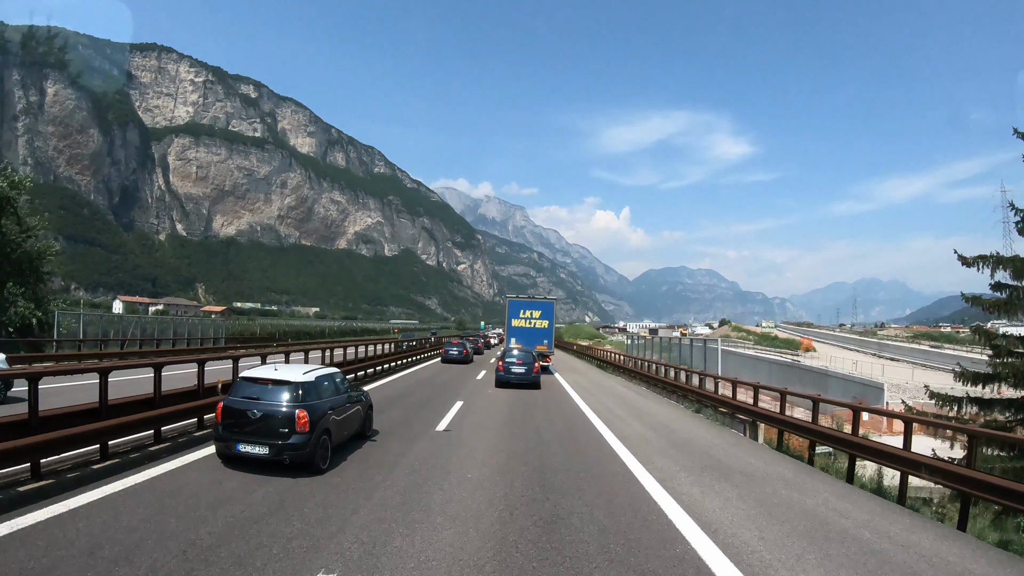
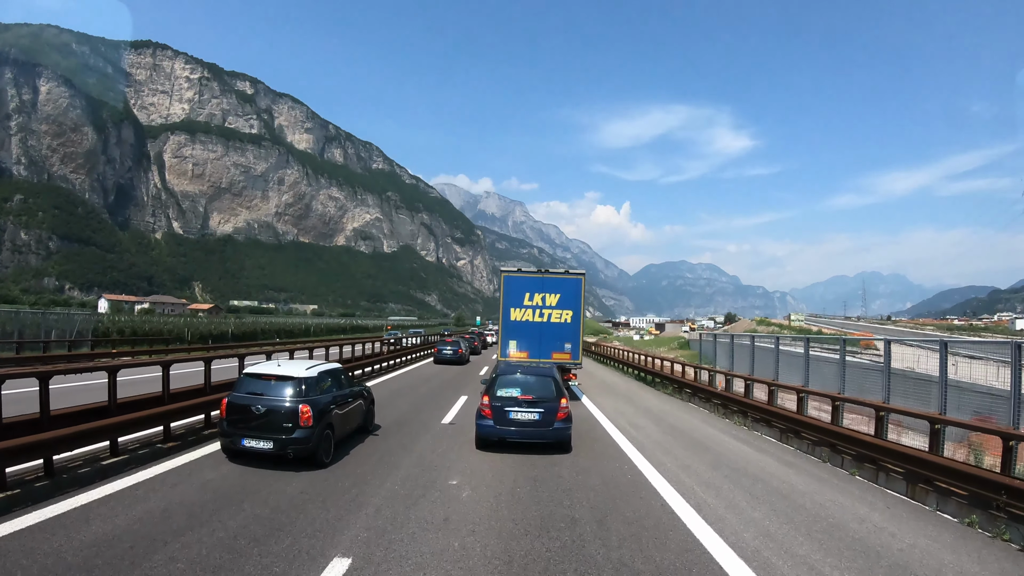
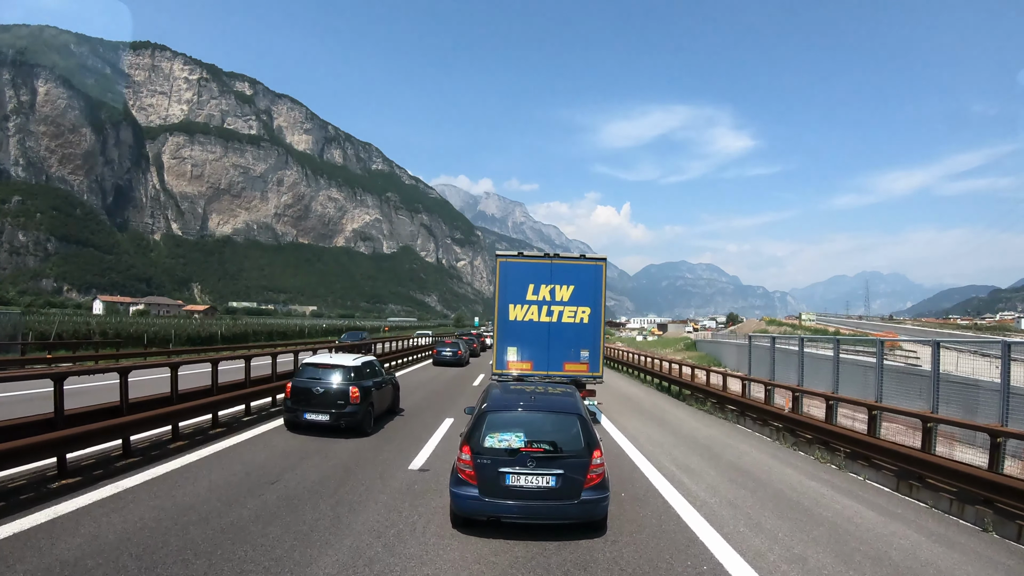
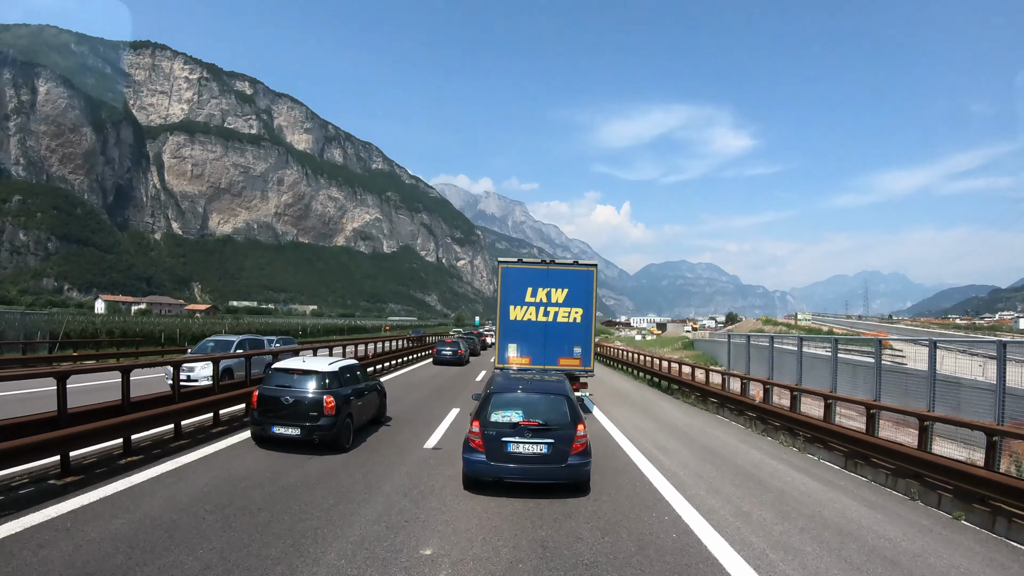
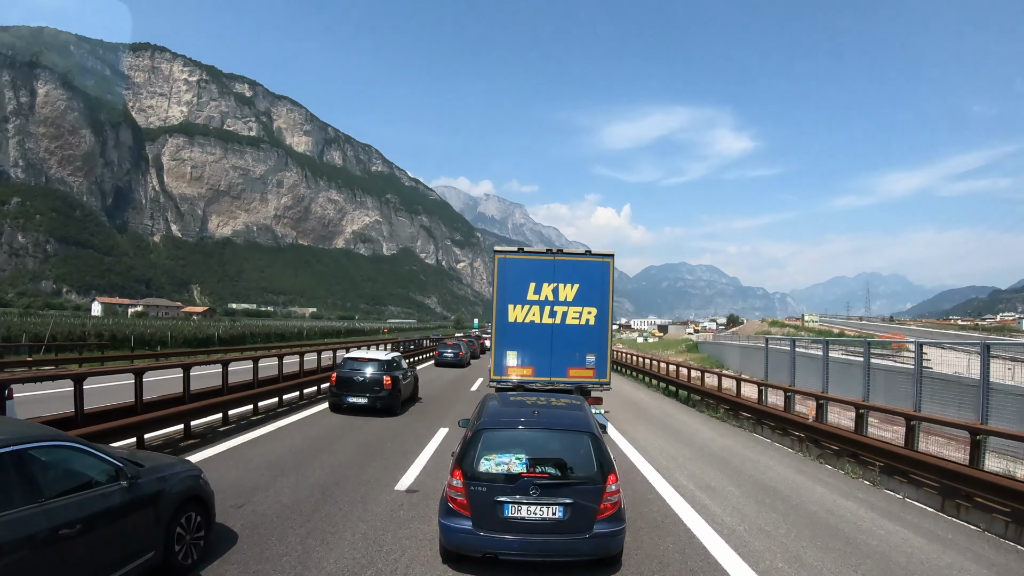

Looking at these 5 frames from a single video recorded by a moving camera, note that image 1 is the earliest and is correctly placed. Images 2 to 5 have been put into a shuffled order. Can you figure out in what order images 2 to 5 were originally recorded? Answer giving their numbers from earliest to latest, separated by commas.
2, 4, 3, 5
